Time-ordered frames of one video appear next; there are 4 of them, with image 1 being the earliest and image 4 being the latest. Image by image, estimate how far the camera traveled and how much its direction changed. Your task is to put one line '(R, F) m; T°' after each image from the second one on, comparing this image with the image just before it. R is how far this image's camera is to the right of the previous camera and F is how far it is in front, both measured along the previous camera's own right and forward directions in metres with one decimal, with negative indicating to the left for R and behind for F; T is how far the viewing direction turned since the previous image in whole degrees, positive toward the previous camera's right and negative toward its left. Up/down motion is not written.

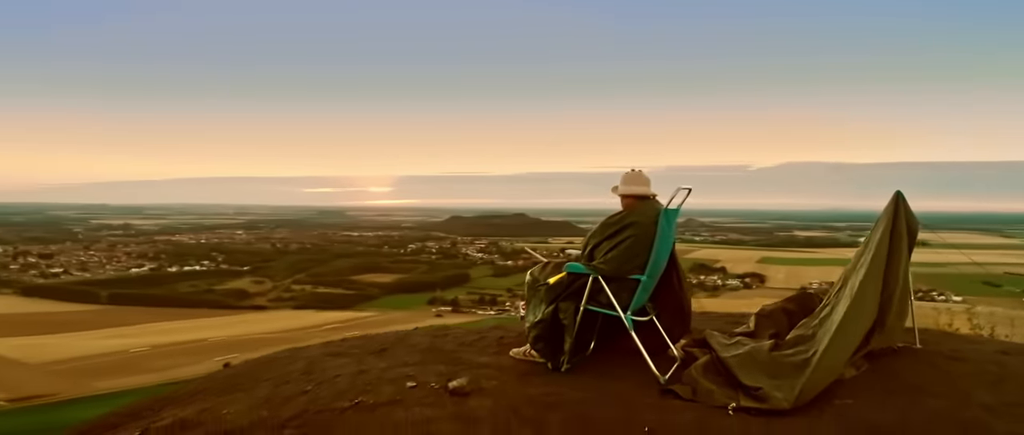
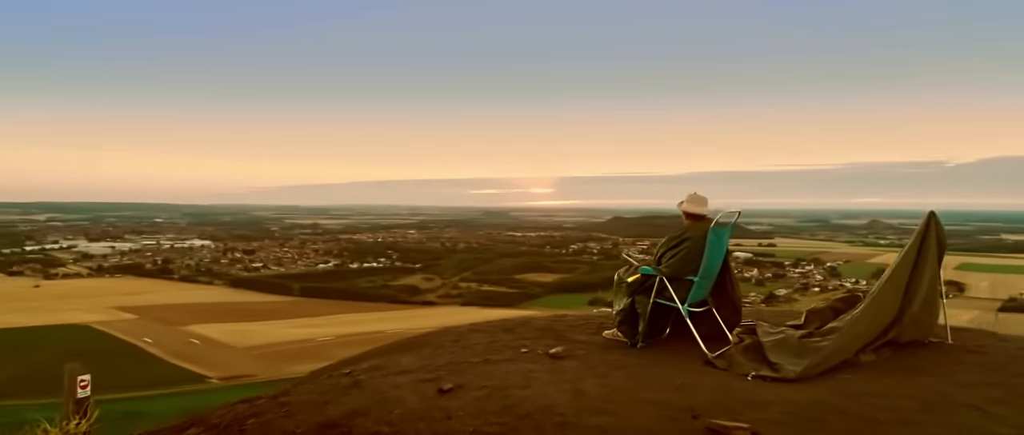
(+0.2, -0.5) m; -14°
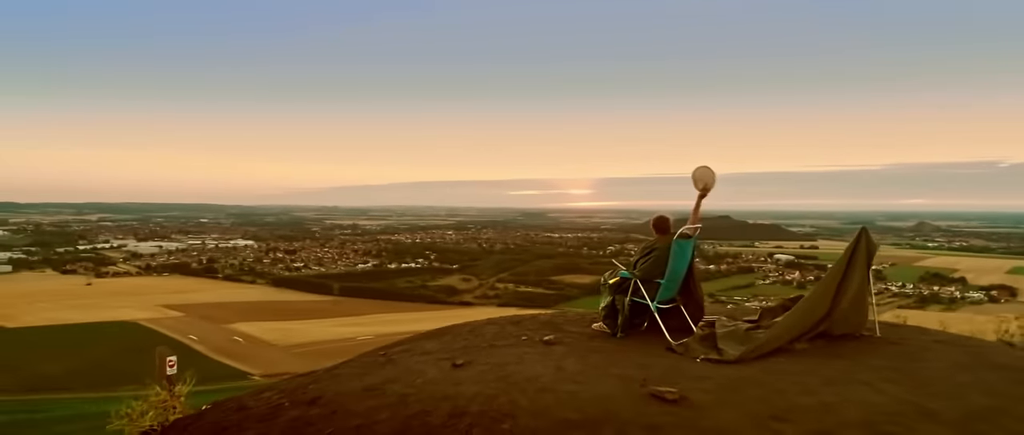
(+0.1, -0.5) m; -3°
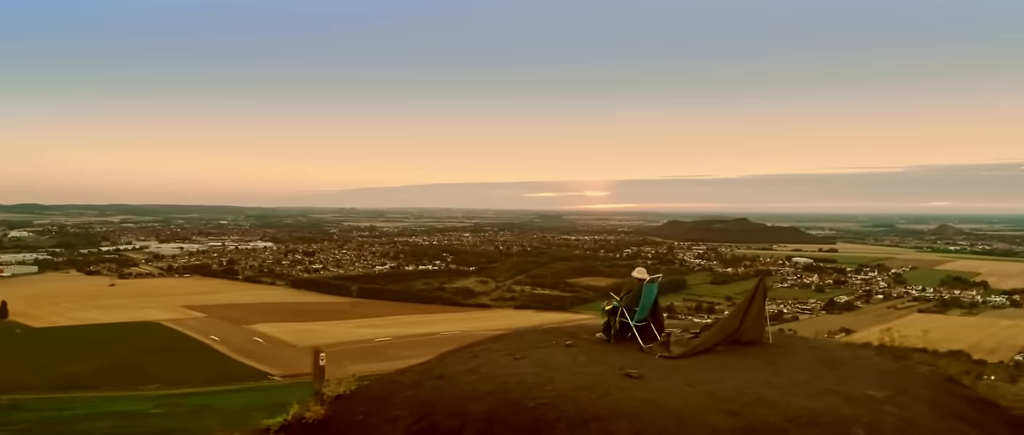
(-0.1, -1.0) m; -2°
